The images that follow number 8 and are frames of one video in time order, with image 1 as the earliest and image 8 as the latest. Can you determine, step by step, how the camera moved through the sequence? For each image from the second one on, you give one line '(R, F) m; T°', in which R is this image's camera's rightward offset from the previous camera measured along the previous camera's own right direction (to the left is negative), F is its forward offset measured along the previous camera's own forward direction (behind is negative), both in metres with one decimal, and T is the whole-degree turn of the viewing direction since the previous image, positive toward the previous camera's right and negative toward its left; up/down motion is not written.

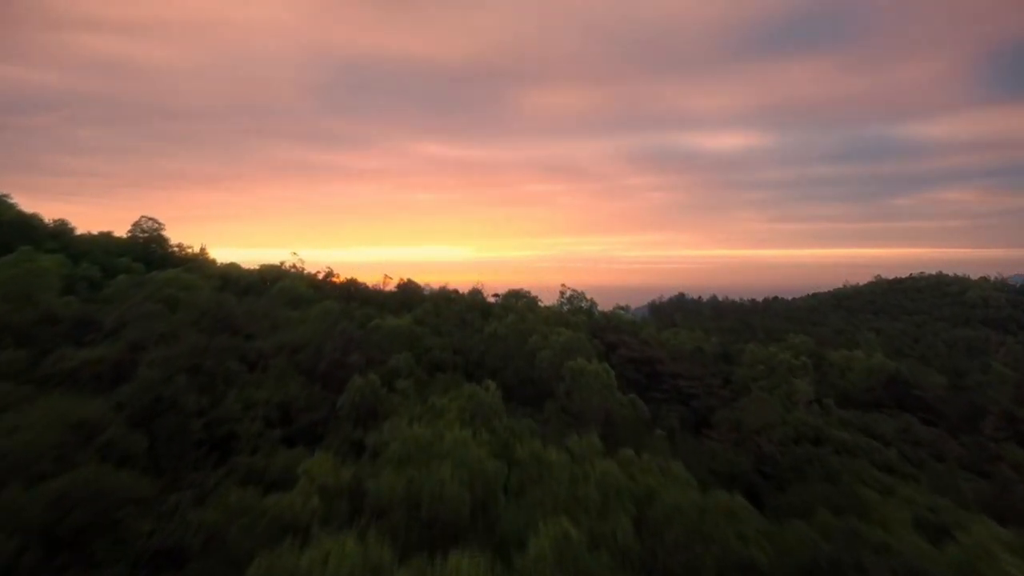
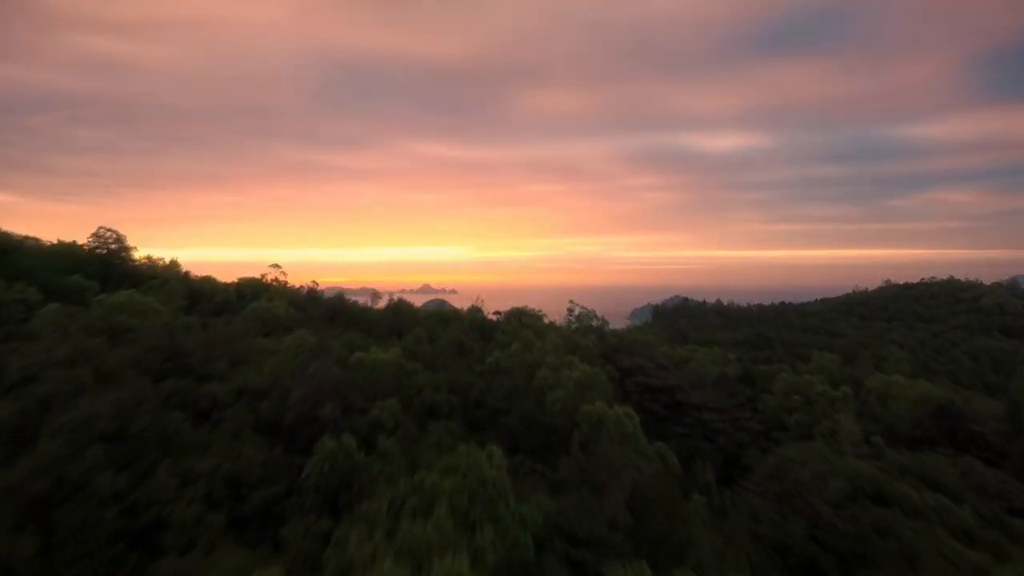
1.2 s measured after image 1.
(0.0, +1.5) m; 0°
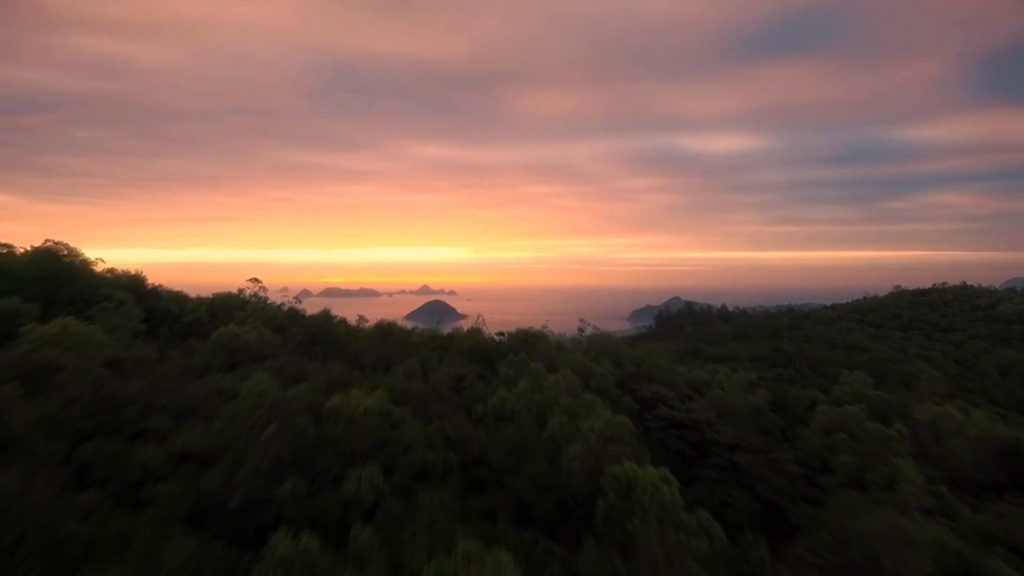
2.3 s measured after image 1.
(-0.1, +1.5) m; 0°
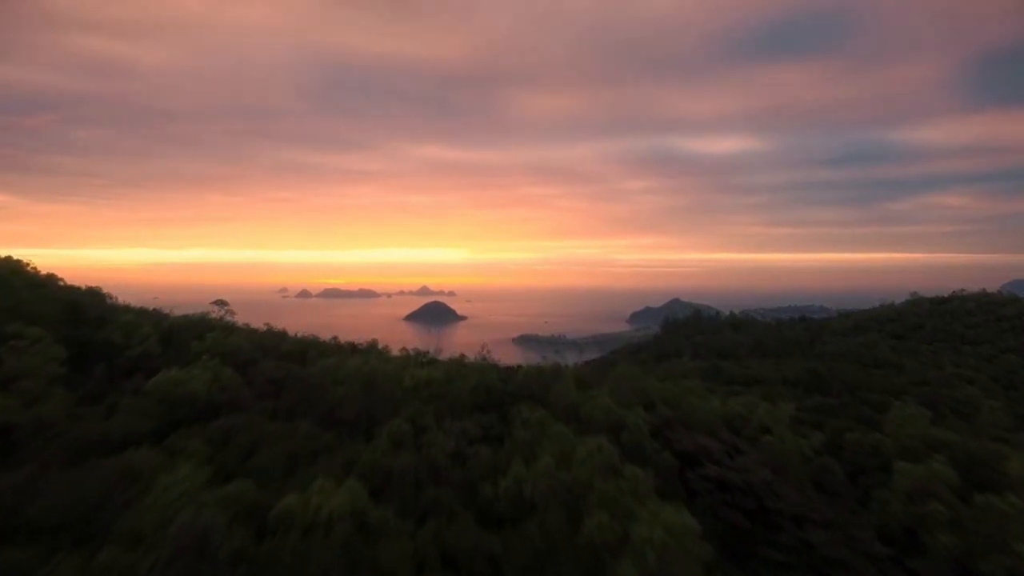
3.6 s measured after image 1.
(-0.1, +2.1) m; 0°
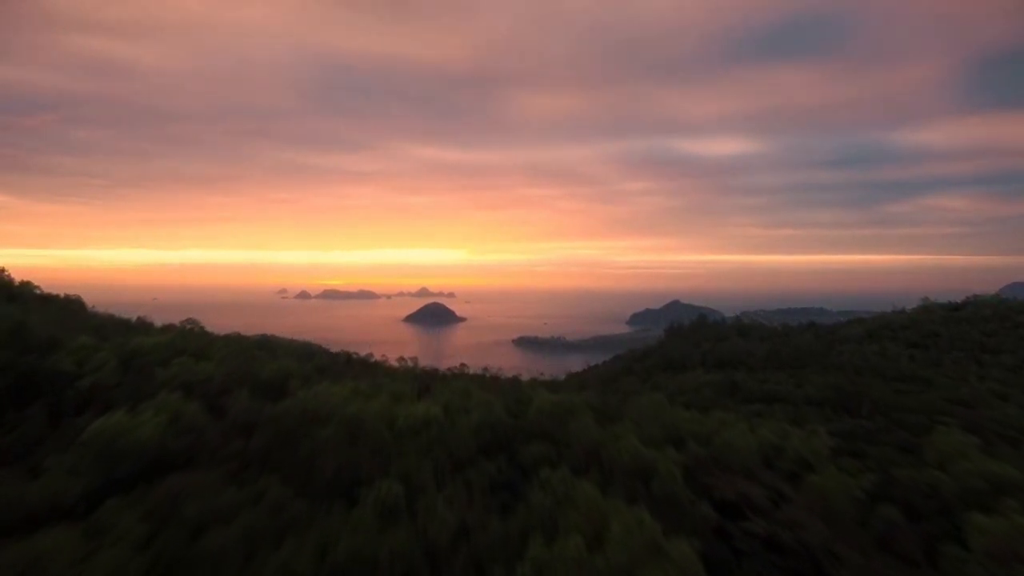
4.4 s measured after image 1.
(-0.1, +1.4) m; 0°
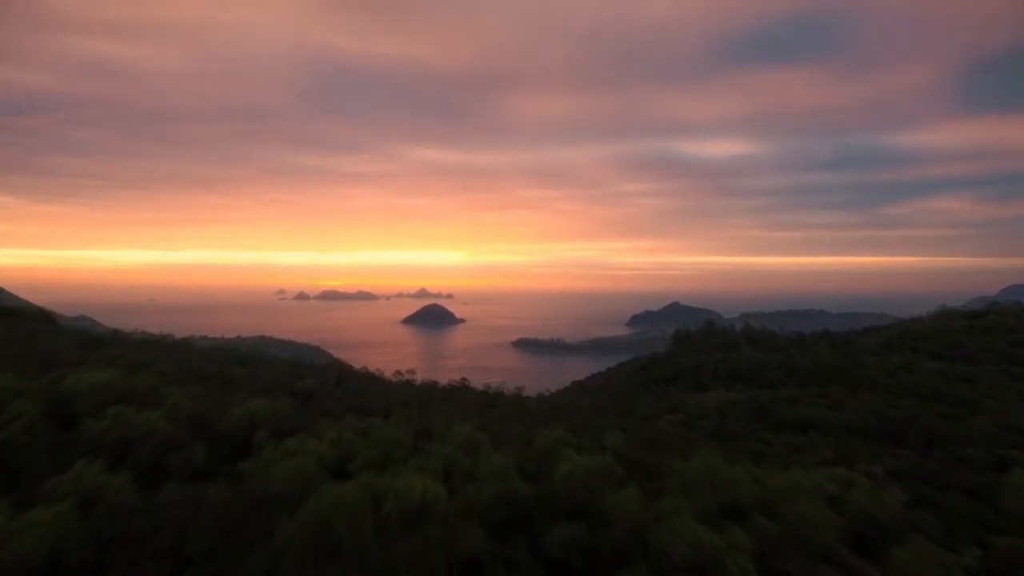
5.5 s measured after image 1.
(-0.1, +1.9) m; 0°
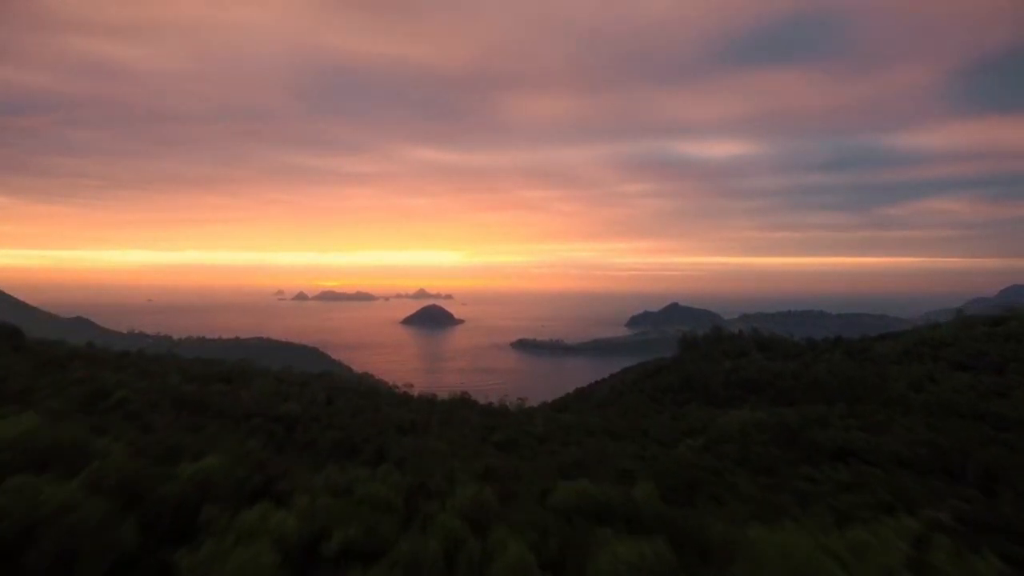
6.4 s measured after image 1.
(-0.1, +1.8) m; 0°
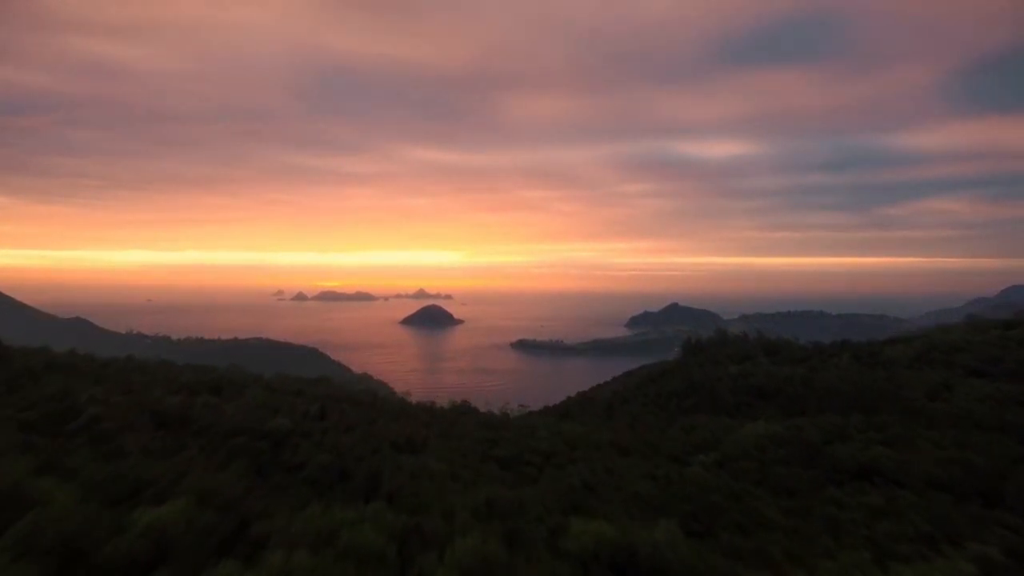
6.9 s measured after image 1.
(0.0, +1.0) m; 0°
